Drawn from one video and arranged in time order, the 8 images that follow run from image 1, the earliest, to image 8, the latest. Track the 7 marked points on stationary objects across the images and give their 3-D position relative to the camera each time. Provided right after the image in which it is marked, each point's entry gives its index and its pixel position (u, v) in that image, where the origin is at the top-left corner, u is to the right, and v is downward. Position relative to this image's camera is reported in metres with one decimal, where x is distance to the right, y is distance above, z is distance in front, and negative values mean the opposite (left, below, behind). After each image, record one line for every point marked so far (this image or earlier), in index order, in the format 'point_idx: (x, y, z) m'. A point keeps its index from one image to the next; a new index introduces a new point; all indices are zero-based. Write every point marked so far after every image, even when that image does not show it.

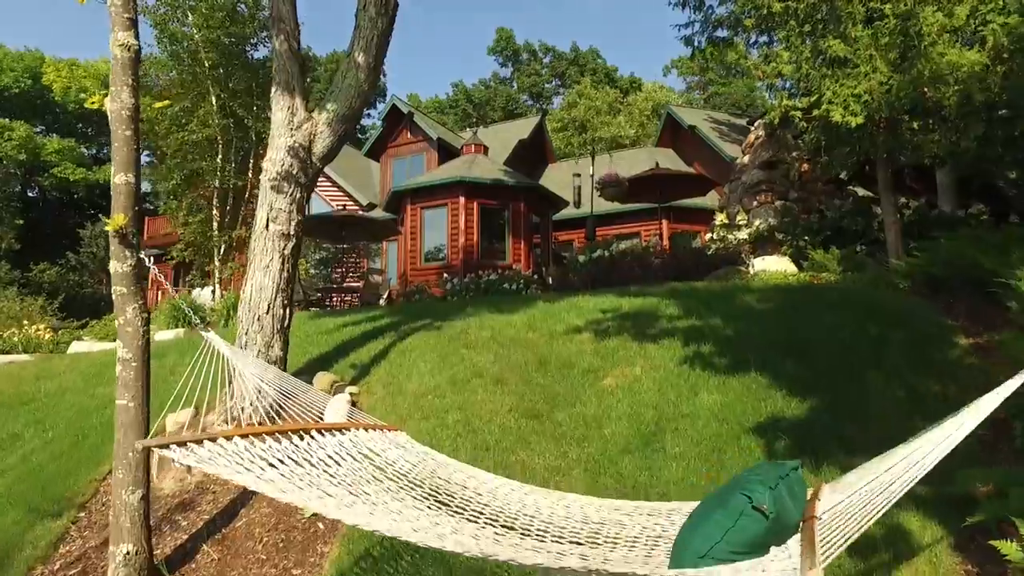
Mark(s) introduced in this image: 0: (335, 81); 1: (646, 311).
0: (-2.4, +2.7, +7.4) m
1: (+2.0, -0.4, +8.3) m
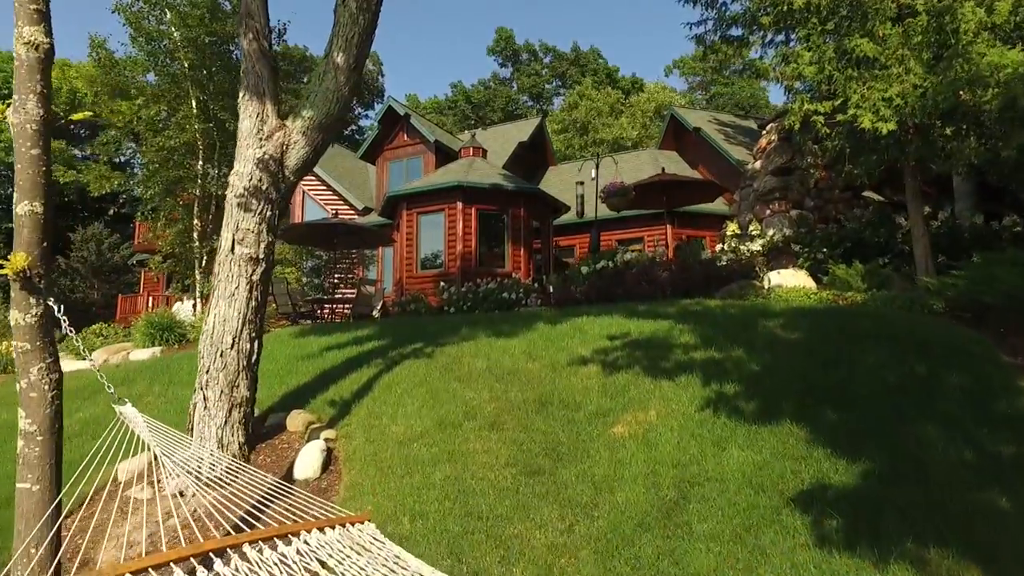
0: (-2.4, +2.4, +6.6) m
1: (+2.0, -0.7, +7.5) m
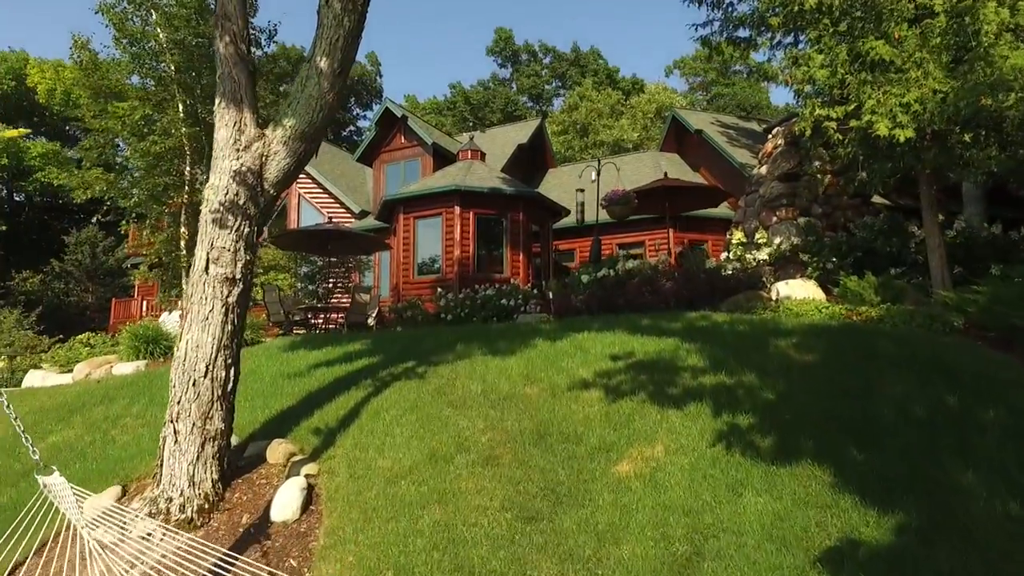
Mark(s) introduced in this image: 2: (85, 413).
0: (-2.4, +2.2, +6.1) m
1: (+1.9, -0.9, +7.1) m
2: (-6.7, -1.9, +8.7) m
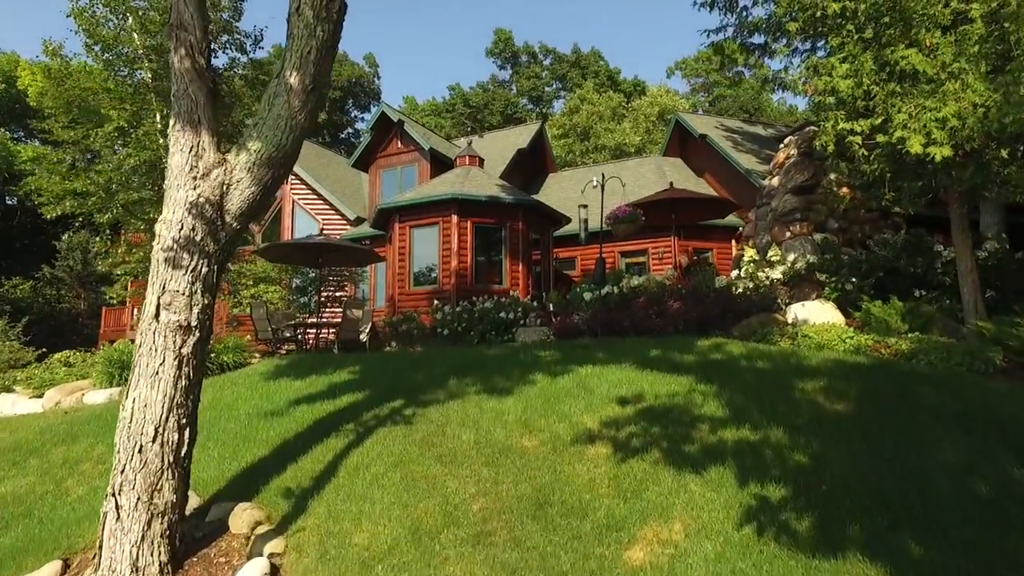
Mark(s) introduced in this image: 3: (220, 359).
0: (-2.5, +1.7, +5.4) m
1: (+1.9, -1.4, +6.3) m
2: (-6.7, -2.4, +7.9) m
3: (-6.2, -1.5, +12.0) m
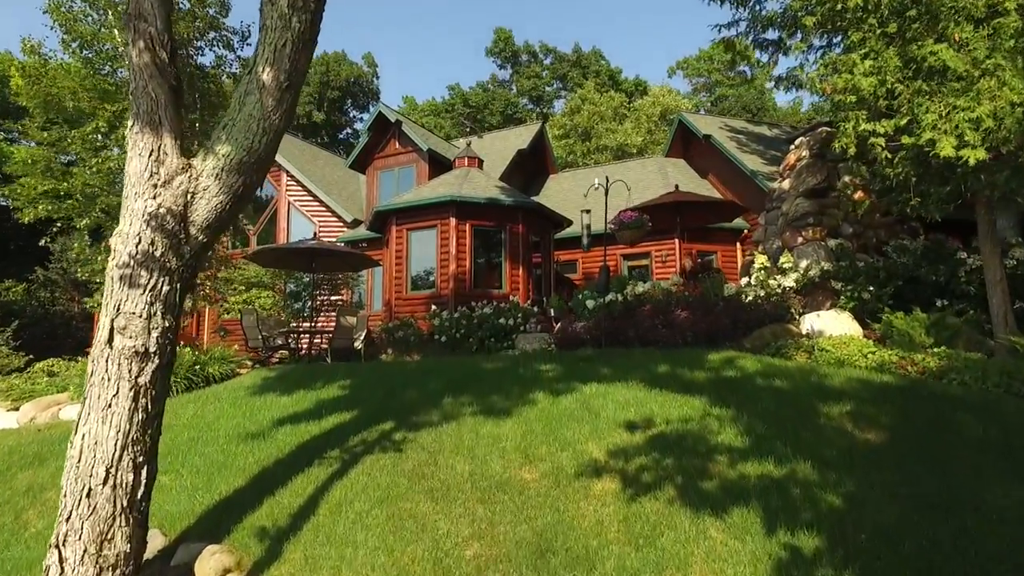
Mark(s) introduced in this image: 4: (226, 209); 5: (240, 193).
0: (-2.5, +1.6, +4.9) m
1: (+1.9, -1.5, +5.8) m
2: (-6.7, -2.6, +7.4) m
3: (-6.2, -1.7, +11.4) m
4: (-2.5, +0.7, +4.8) m
5: (-2.4, +0.8, +4.9) m
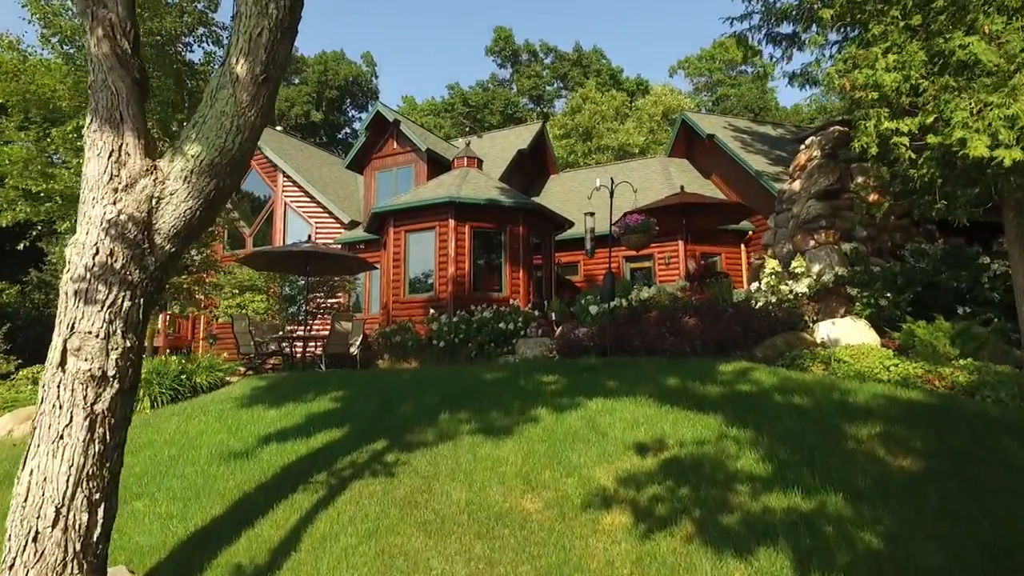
0: (-2.5, +1.4, +4.4) m
1: (+1.9, -1.6, +5.3) m
2: (-6.7, -2.7, +6.9) m
3: (-6.2, -1.8, +10.9) m
4: (-2.5, +0.6, +4.3) m
5: (-2.4, +0.7, +4.4) m
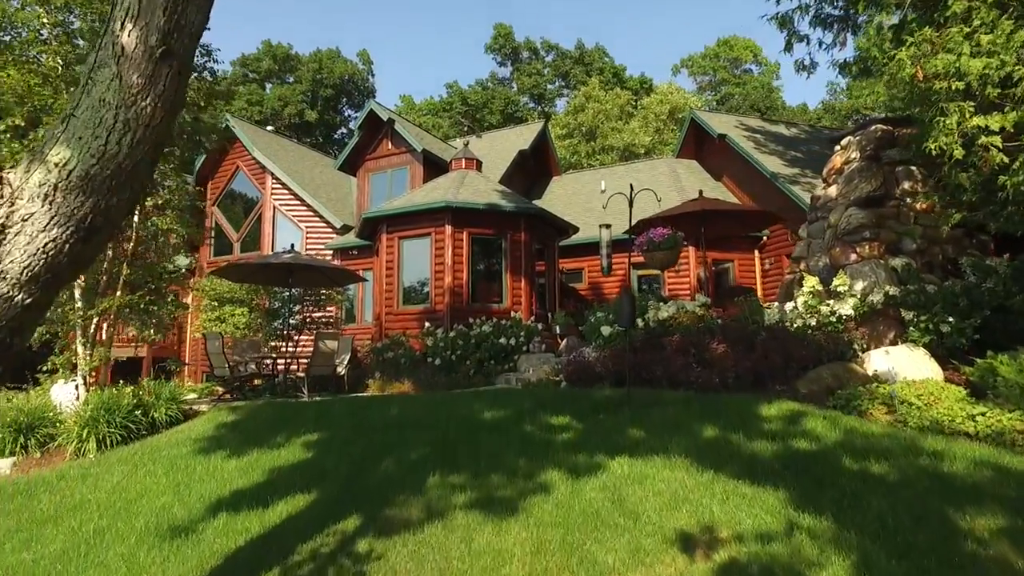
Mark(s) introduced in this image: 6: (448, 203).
0: (-2.4, +1.1, +3.1) m
1: (+2.0, -2.0, +4.0) m
2: (-6.7, -3.0, +5.6) m
3: (-6.2, -2.2, +9.6) m
4: (-2.4, +0.2, +3.0) m
5: (-2.3, +0.4, +3.1) m
6: (-2.1, +2.8, +18.3) m
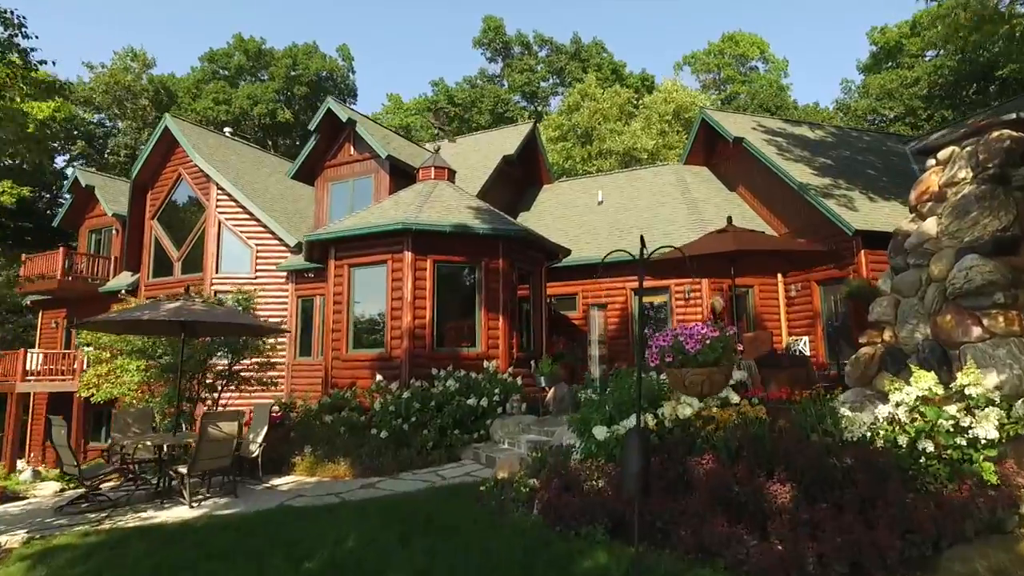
0: (-3.1, 0.0, -0.5) m
1: (+1.3, -3.1, +0.4) m
2: (-7.3, -4.2, +2.0) m
3: (-6.9, -3.3, +6.0) m
4: (-3.1, -0.9, -0.6) m
5: (-3.0, -0.8, -0.5) m
6: (-2.8, +1.7, +14.8) m
